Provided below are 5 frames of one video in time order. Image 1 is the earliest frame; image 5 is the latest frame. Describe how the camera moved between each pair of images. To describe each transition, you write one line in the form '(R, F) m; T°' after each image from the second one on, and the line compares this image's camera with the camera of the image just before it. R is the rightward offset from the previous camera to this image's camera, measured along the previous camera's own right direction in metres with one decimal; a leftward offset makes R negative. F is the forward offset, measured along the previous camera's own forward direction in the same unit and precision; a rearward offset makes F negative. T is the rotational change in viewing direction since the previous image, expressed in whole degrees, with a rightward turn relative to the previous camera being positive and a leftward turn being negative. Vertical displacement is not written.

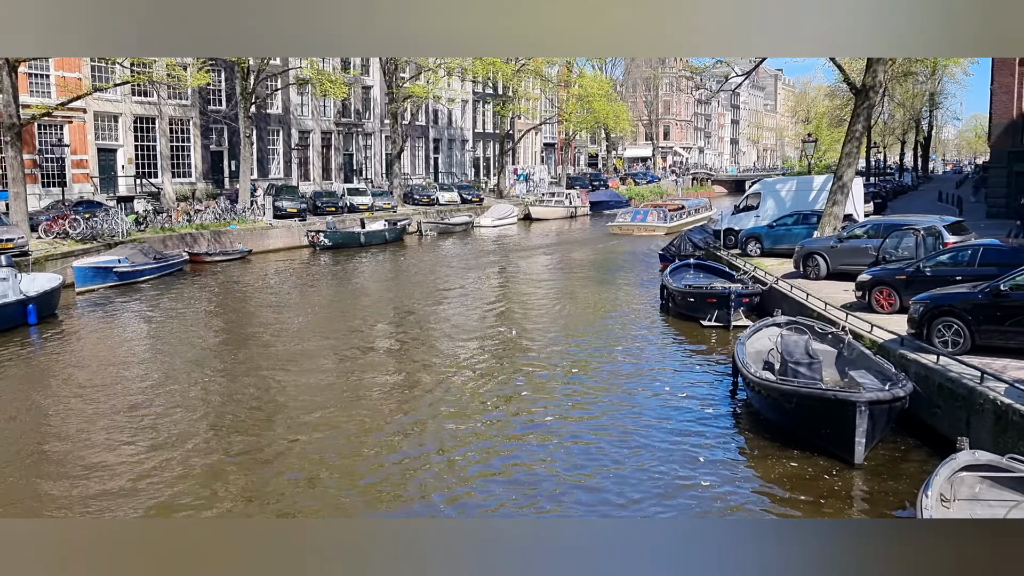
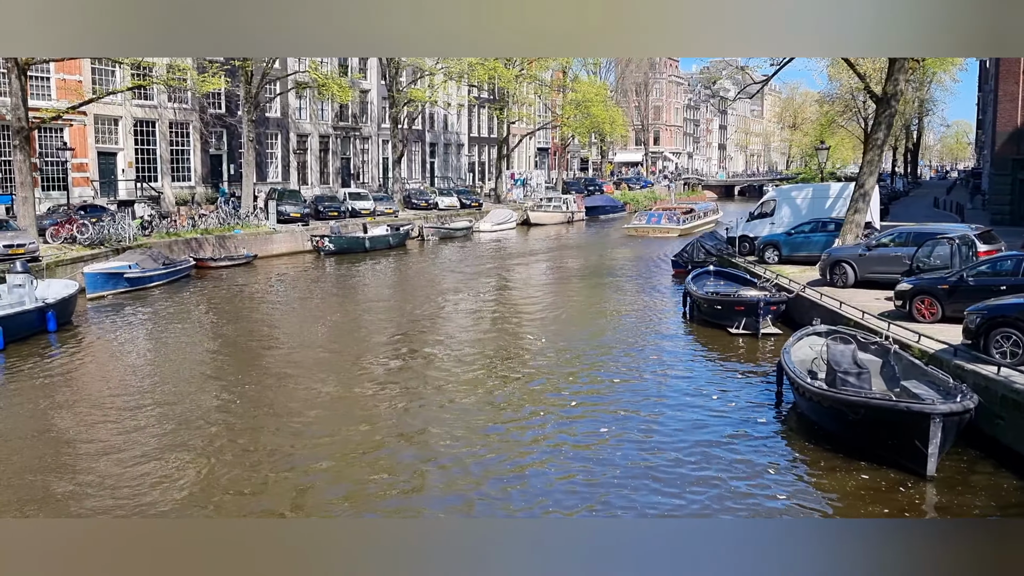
(-0.5, 0.0) m; +1°
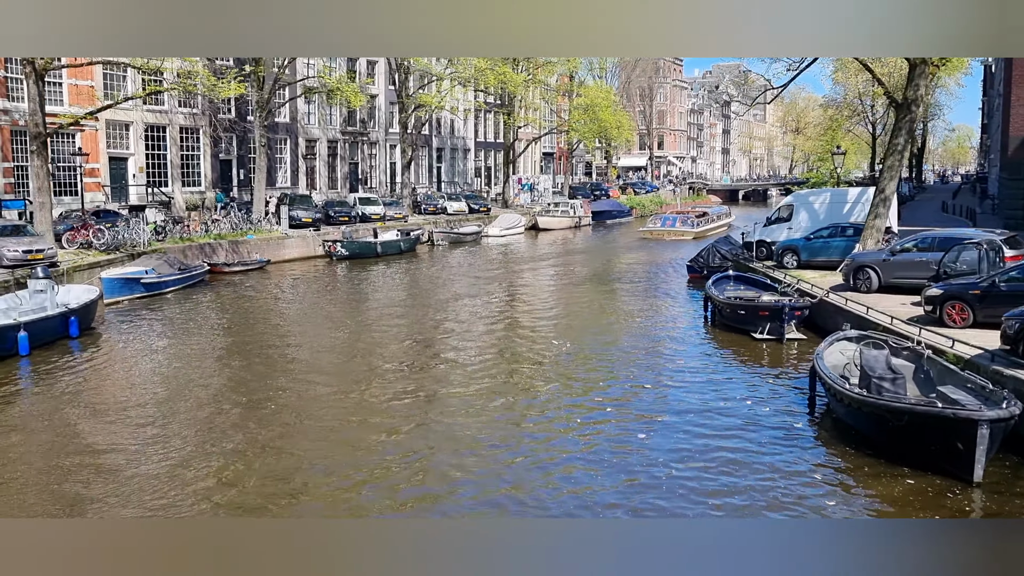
(-0.3, 0.0) m; 0°
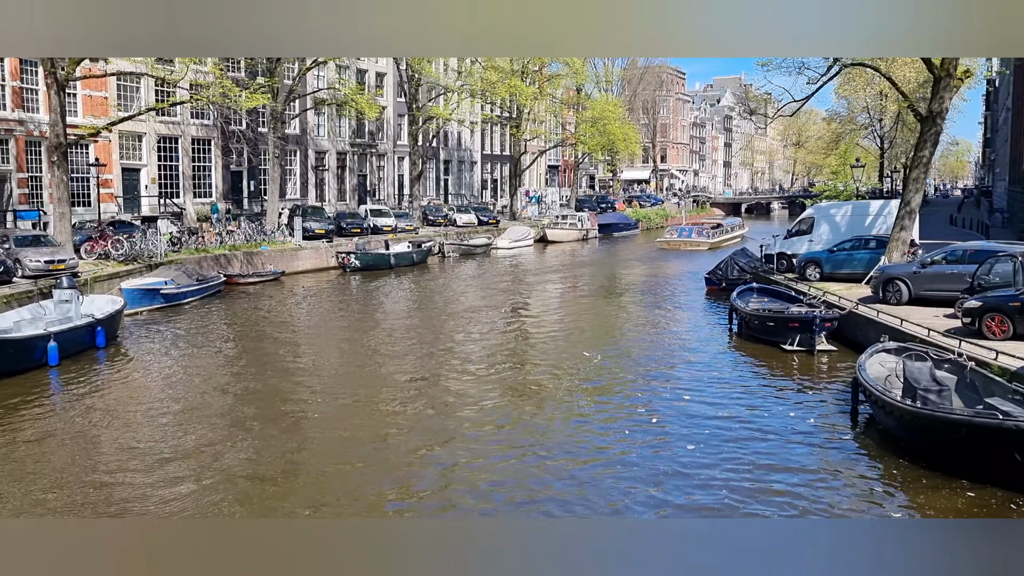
(-0.4, 0.0) m; 0°
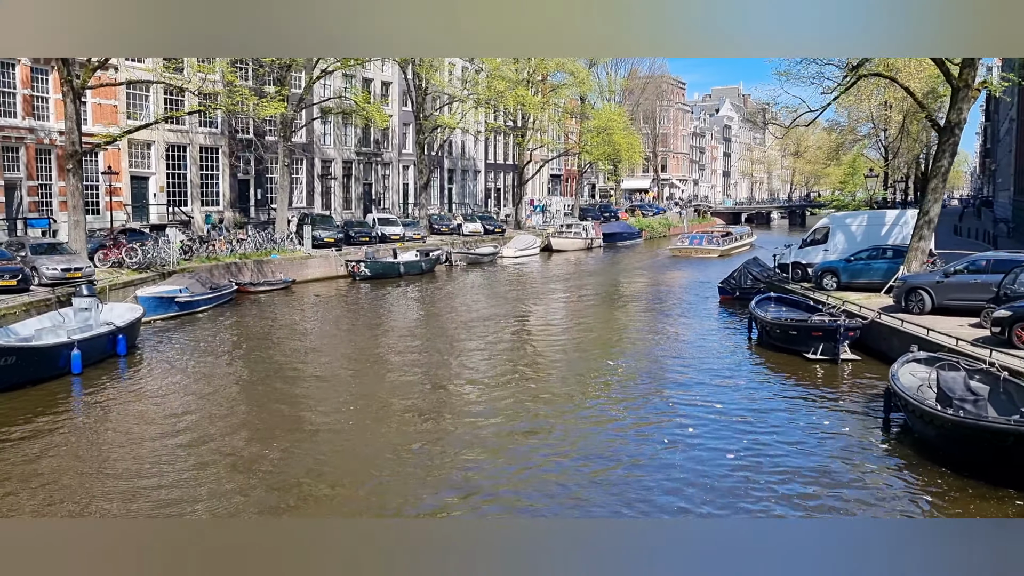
(-0.3, 0.0) m; 0°
